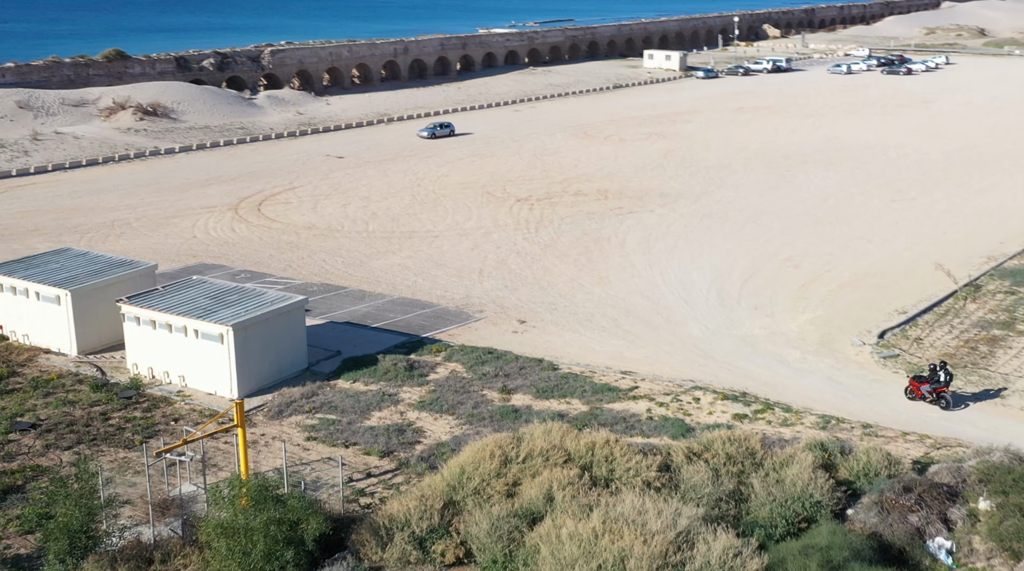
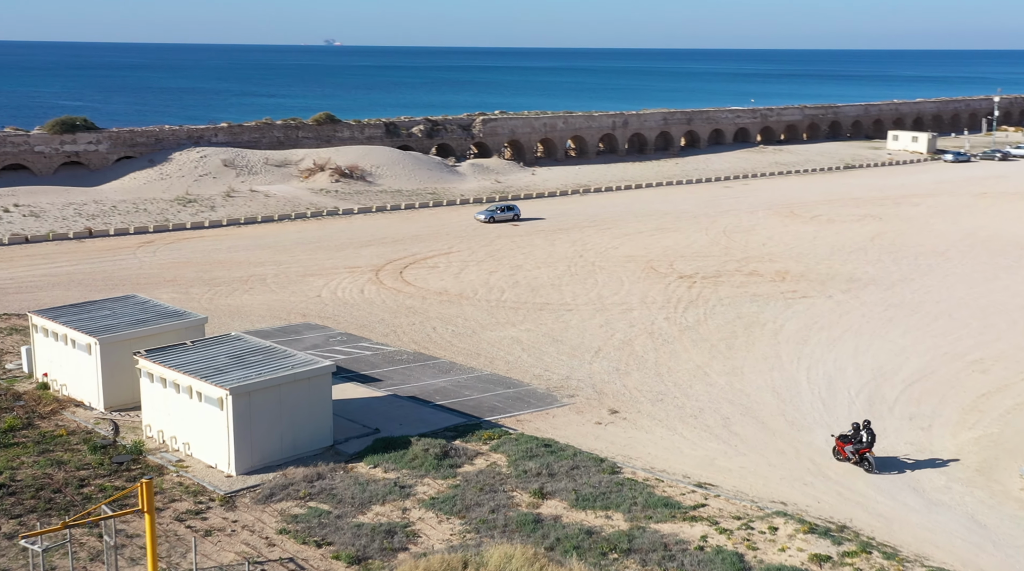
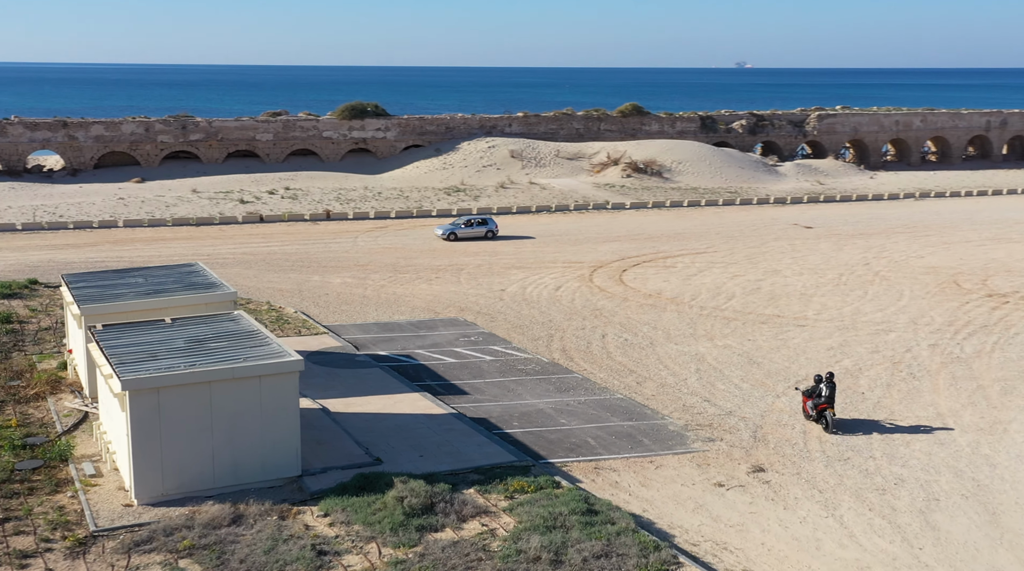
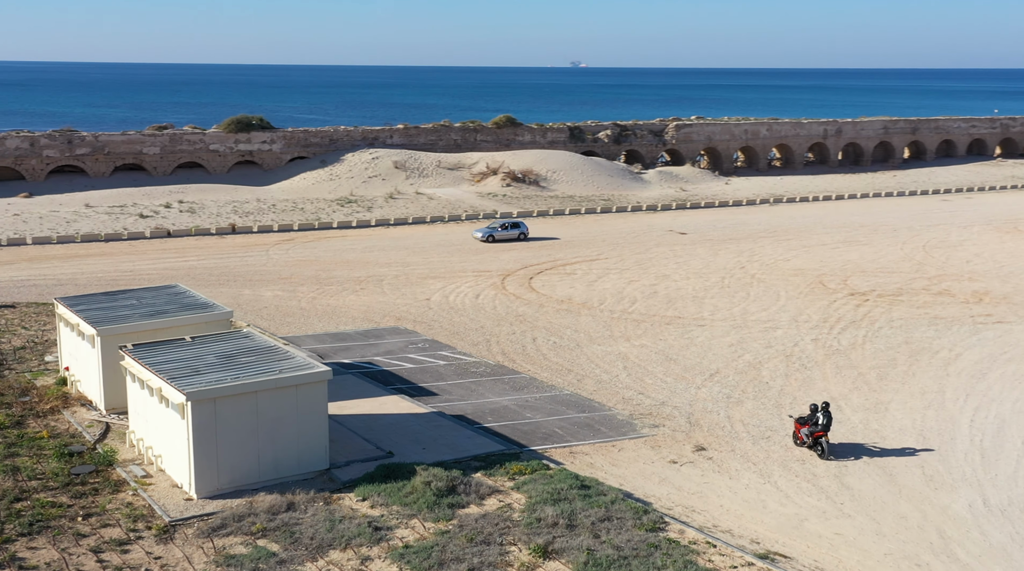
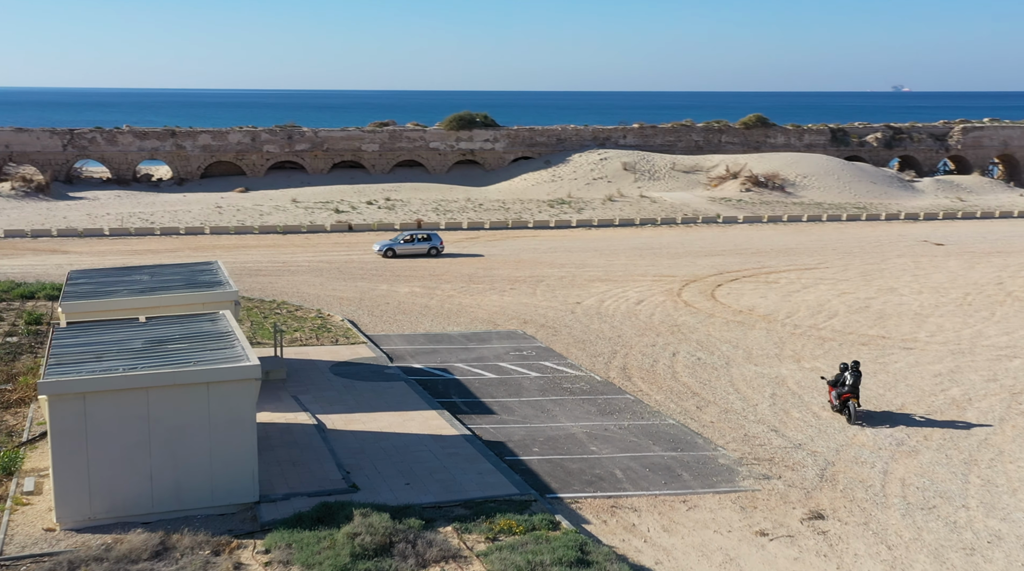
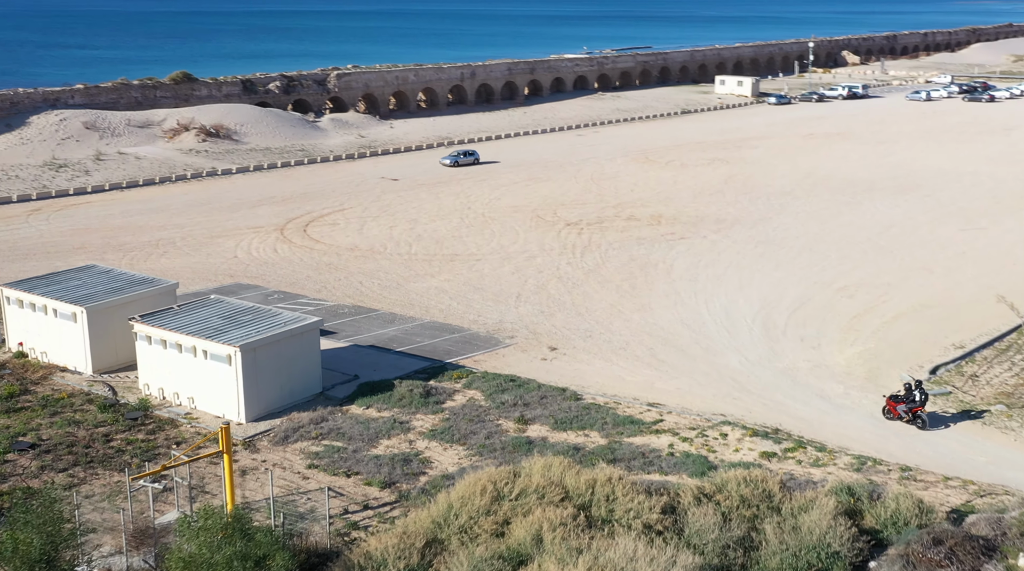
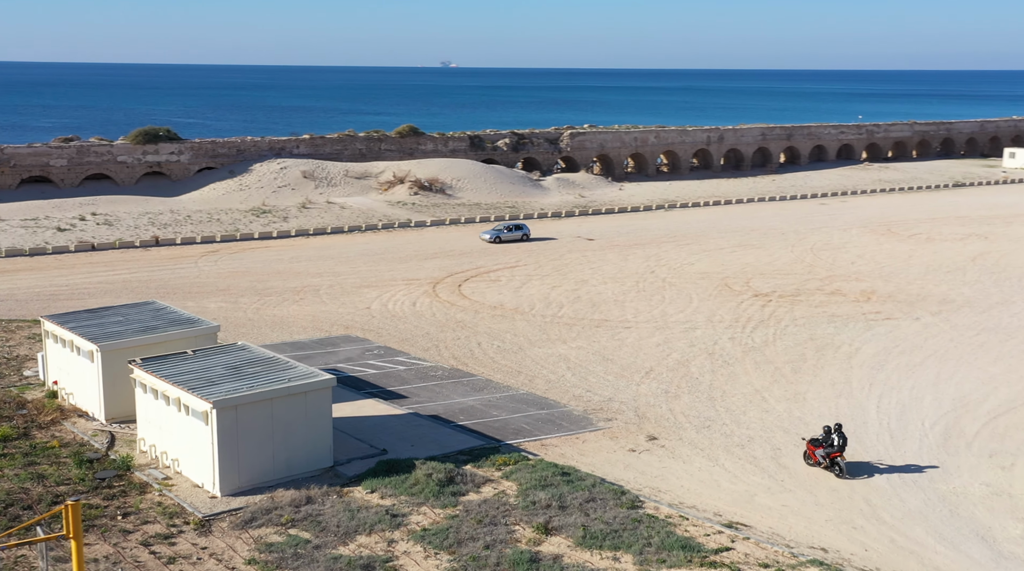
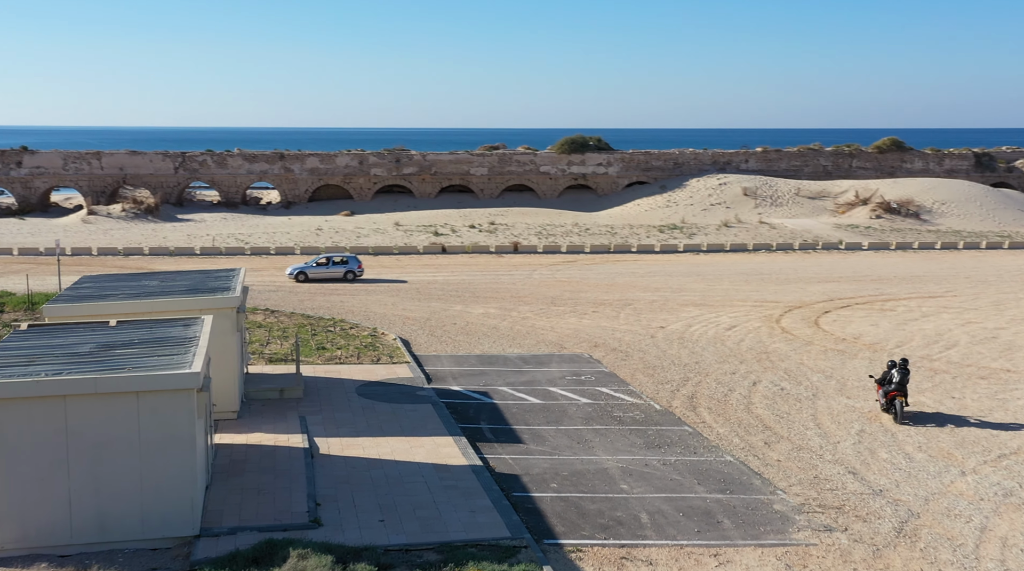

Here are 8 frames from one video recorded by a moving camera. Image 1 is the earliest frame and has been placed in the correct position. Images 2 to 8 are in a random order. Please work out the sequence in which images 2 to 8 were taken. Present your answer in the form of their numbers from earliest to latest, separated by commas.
6, 2, 7, 4, 3, 5, 8
